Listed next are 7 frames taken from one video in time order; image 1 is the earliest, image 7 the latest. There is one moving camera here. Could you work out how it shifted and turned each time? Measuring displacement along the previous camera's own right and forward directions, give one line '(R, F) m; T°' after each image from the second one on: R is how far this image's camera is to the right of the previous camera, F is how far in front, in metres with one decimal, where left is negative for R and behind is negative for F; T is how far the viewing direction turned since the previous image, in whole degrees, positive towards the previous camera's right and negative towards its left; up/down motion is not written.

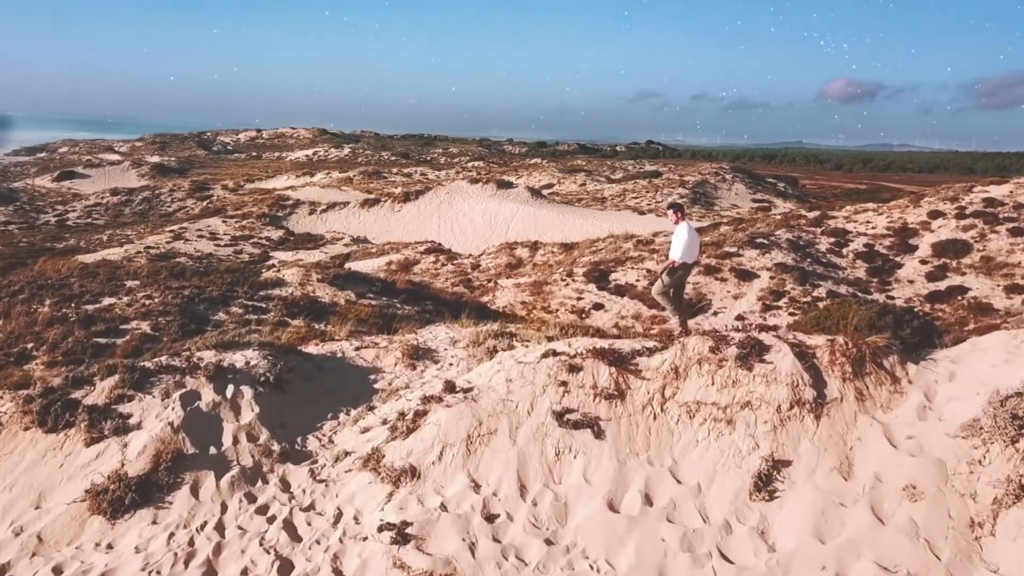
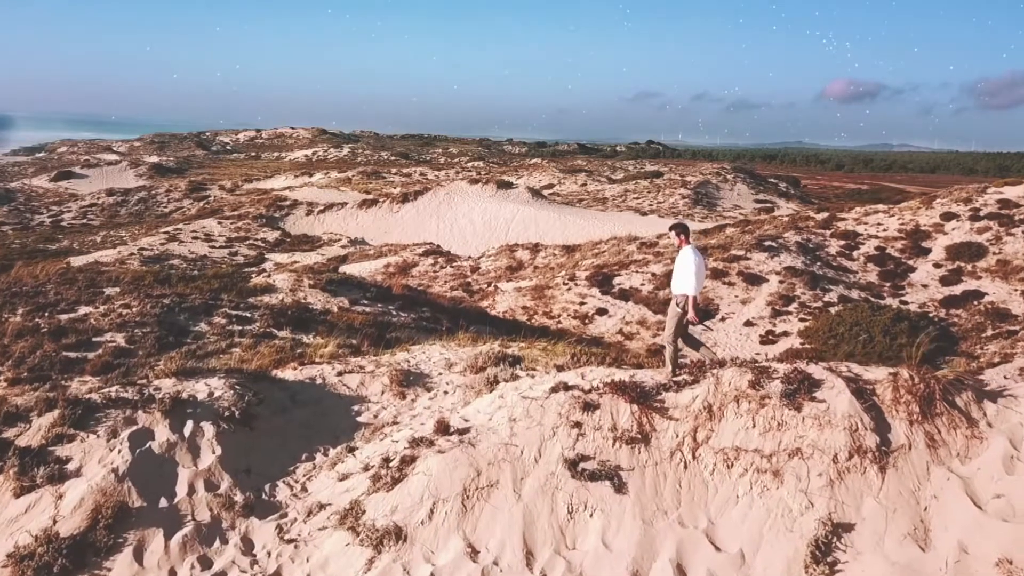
(0.0, +0.8) m; 0°
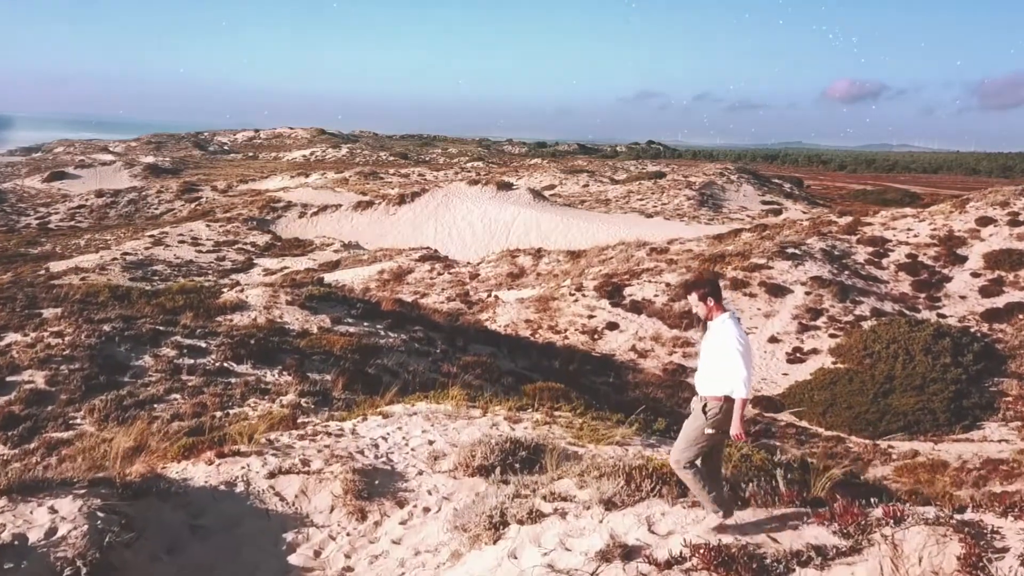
(-0.1, +1.8) m; 0°
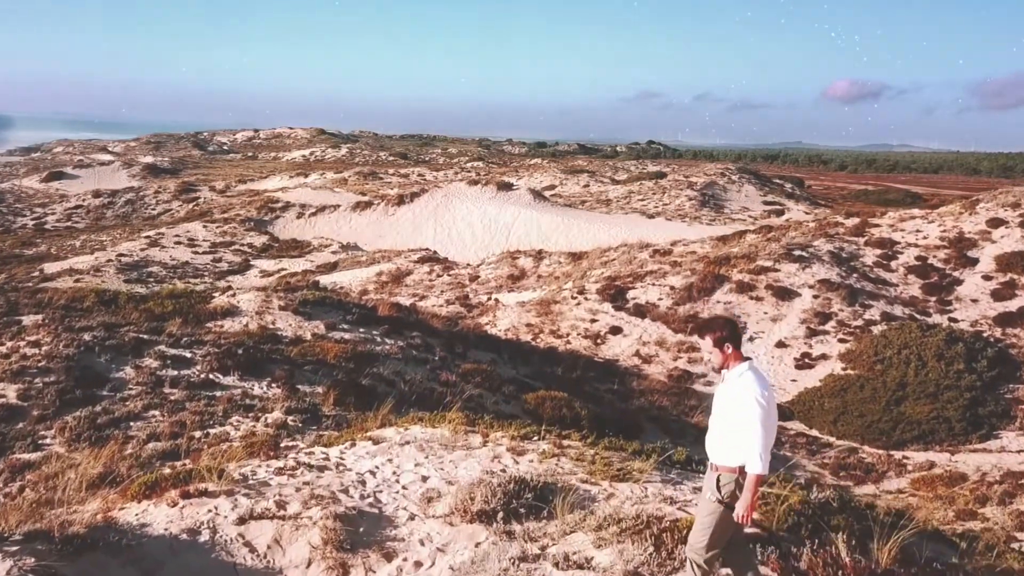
(0.0, +0.5) m; 0°
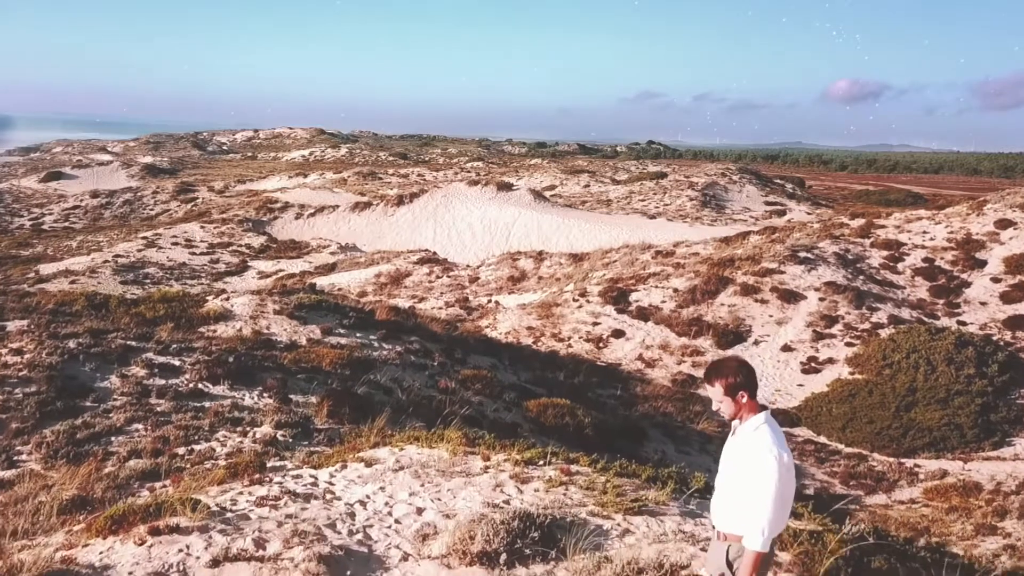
(0.0, +0.4) m; 0°
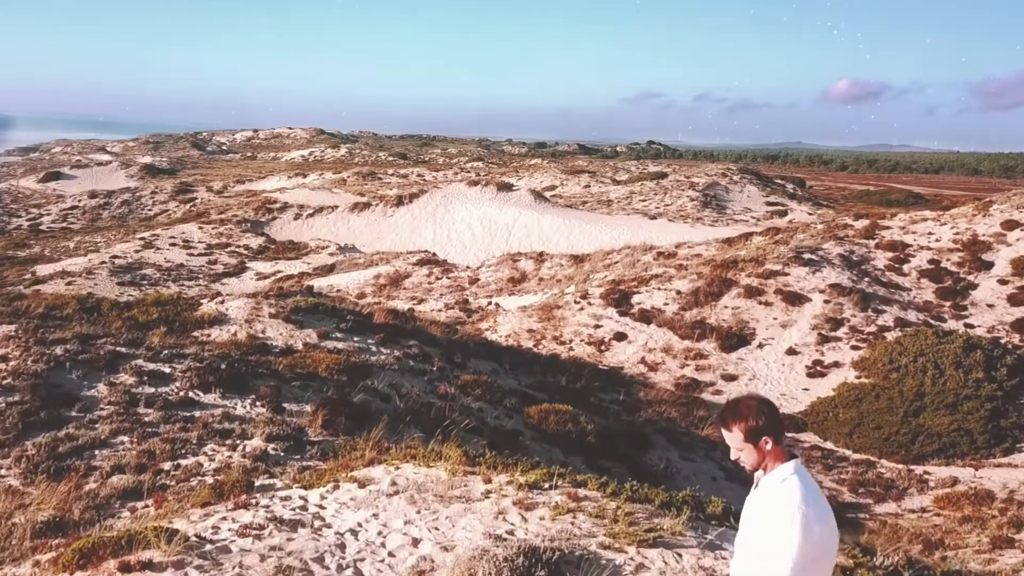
(0.0, +0.3) m; 0°
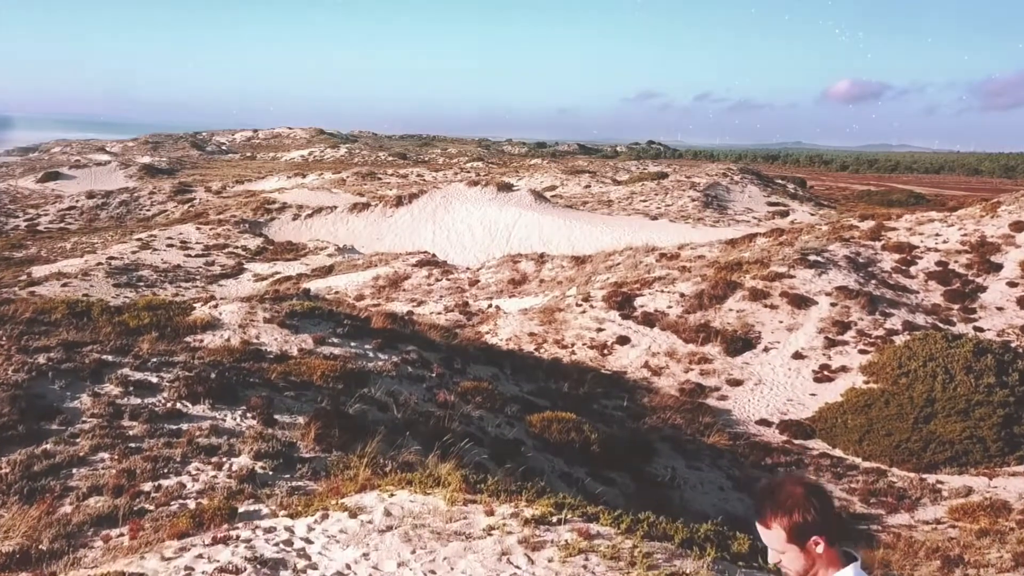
(0.0, +0.4) m; 0°
